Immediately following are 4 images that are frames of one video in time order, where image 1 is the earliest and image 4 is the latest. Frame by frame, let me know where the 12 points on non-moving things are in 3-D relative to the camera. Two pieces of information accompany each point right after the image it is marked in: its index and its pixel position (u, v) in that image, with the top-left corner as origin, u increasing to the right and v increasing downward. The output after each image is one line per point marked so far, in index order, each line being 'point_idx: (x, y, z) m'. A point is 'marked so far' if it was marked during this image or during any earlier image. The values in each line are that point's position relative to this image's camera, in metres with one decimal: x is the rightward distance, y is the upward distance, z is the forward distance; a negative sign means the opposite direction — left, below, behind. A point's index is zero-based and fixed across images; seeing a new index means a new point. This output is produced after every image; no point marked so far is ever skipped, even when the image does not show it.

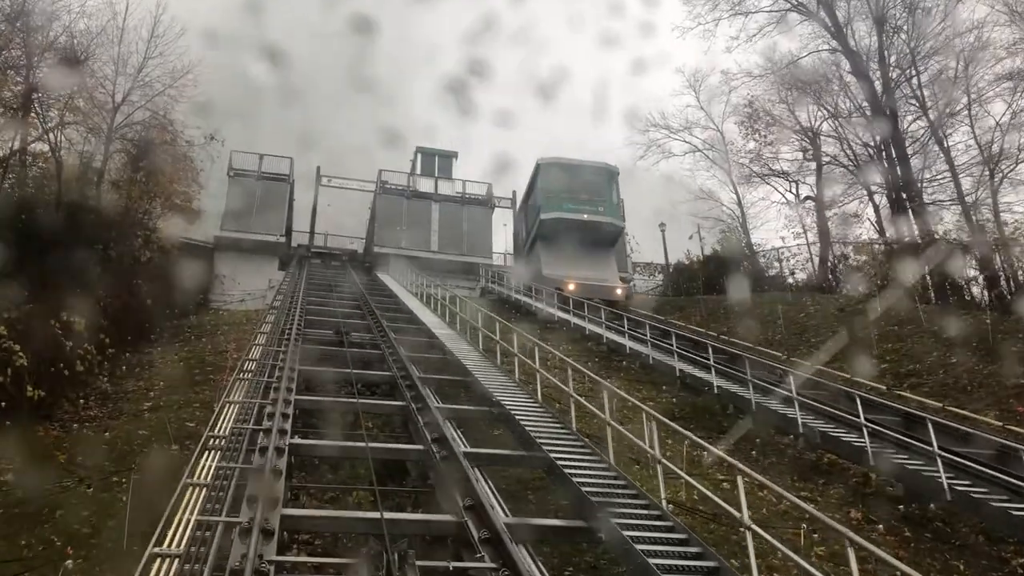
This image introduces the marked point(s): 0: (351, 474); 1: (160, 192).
0: (-1.6, -1.8, +6.7) m
1: (-8.6, +2.4, +16.9) m
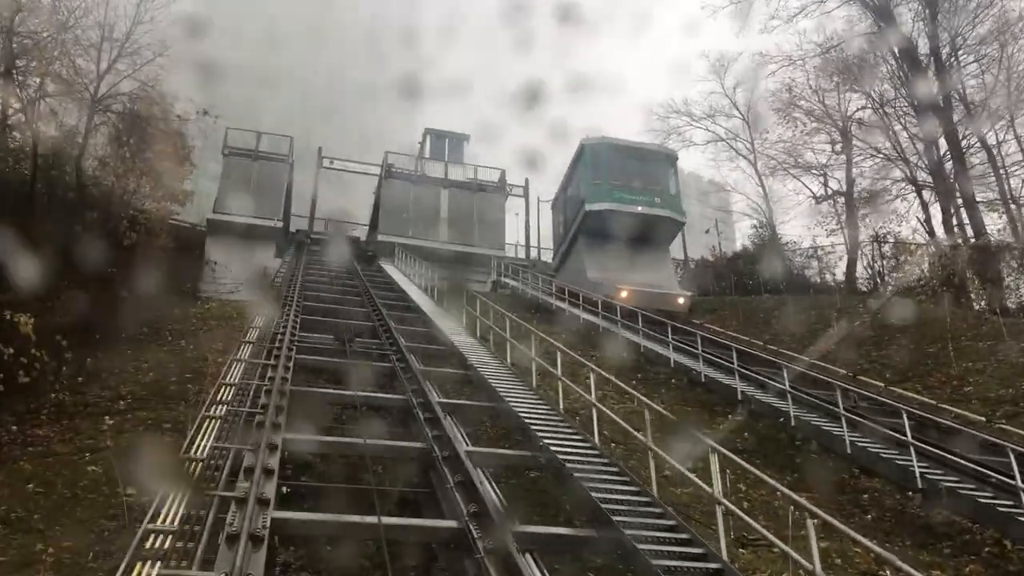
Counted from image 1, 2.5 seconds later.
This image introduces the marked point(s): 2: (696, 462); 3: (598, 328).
0: (-1.2, -1.9, +5.0) m
1: (-8.1, +2.6, +15.1) m
2: (+2.1, -2.0, +7.9) m
3: (+1.7, -0.8, +13.7) m
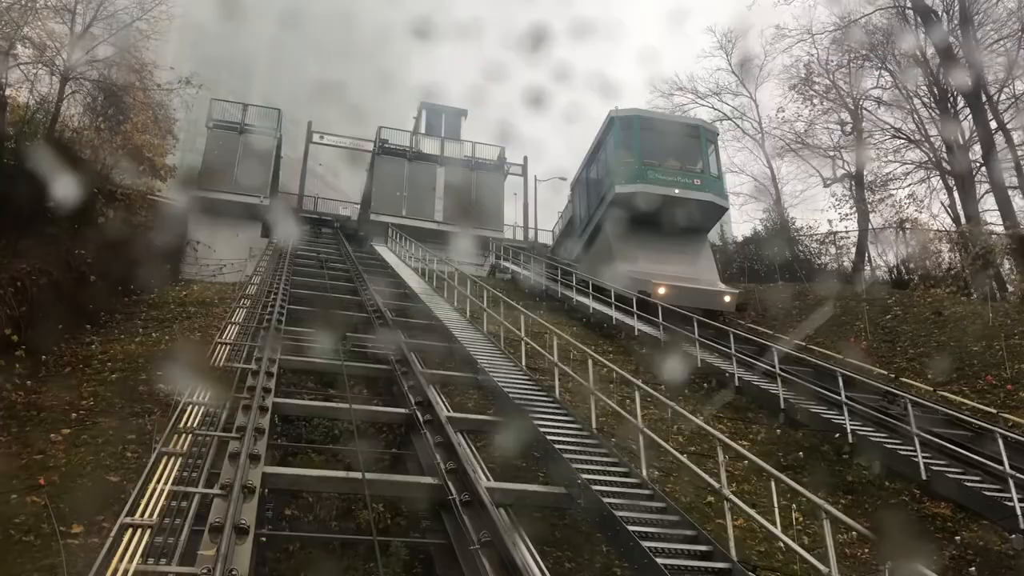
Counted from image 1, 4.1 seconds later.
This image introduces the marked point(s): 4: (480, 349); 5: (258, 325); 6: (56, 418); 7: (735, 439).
0: (-0.9, -1.9, +3.9) m
1: (-8.0, +3.0, +13.8) m
2: (+2.3, -2.0, +6.9) m
3: (+1.9, -0.6, +12.7) m
4: (-0.4, -0.8, +9.2) m
5: (-3.5, -0.5, +9.3) m
6: (-5.0, -1.4, +7.5) m
7: (+2.7, -1.8, +8.2) m
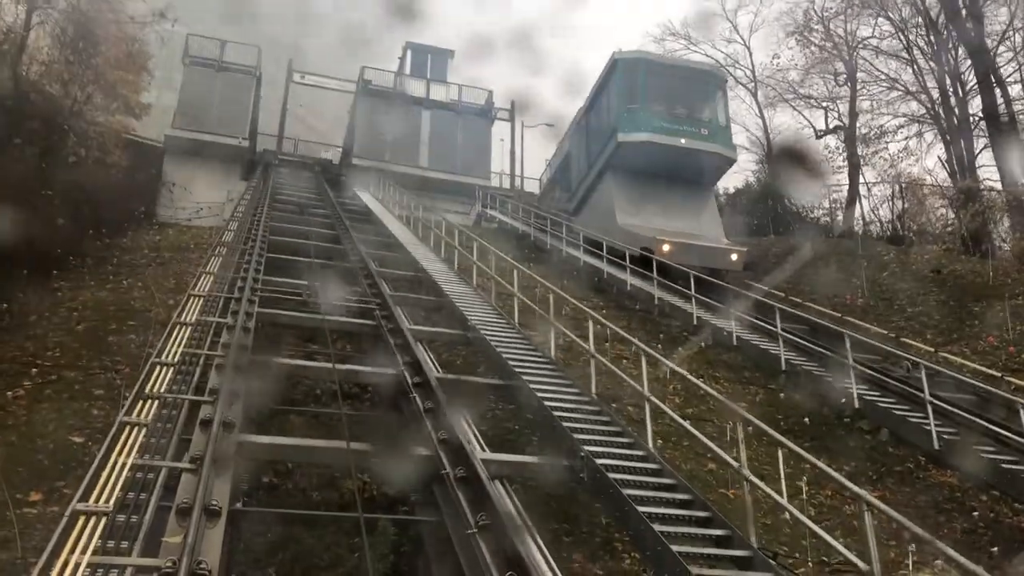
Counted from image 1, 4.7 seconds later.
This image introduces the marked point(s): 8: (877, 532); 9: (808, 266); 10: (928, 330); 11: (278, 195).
0: (-0.9, -1.7, +3.6) m
1: (-8.1, +4.0, +12.9) m
2: (+2.2, -1.6, +6.6) m
3: (+1.7, +0.3, +12.3) m
4: (-0.5, -0.2, +8.8) m
5: (-3.6, +0.2, +8.8) m
6: (-5.1, -0.8, +7.0) m
7: (+2.6, -1.3, +7.9) m
8: (+3.0, -2.0, +5.6) m
9: (+6.7, +0.5, +15.5) m
10: (+6.7, -0.7, +11.0) m
11: (-6.0, +2.4, +17.6) m
